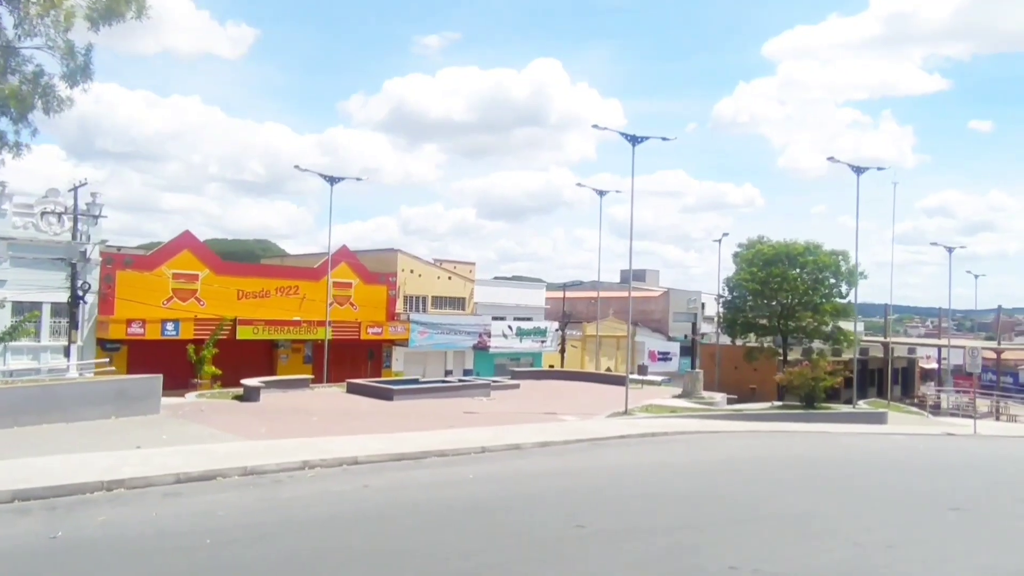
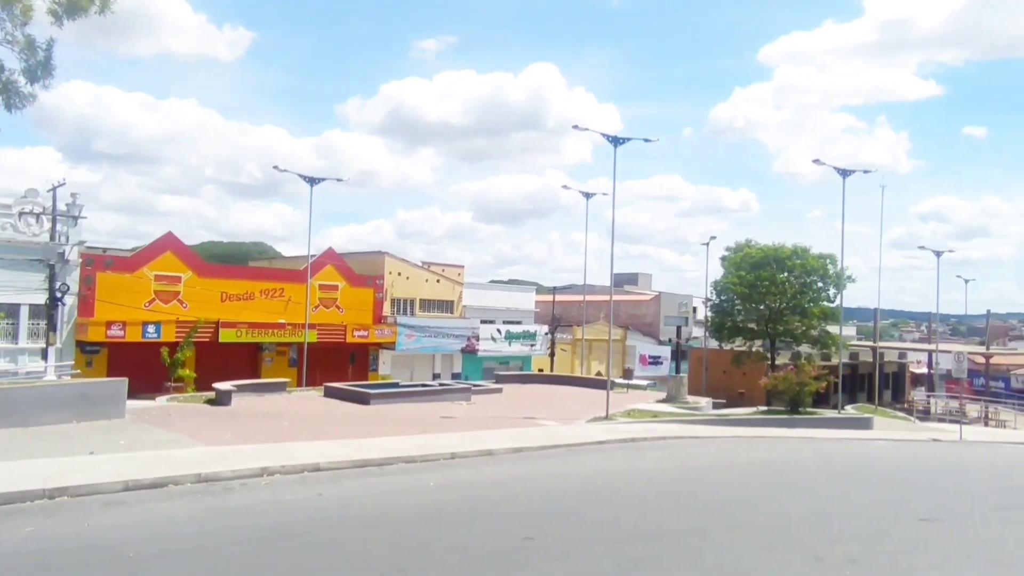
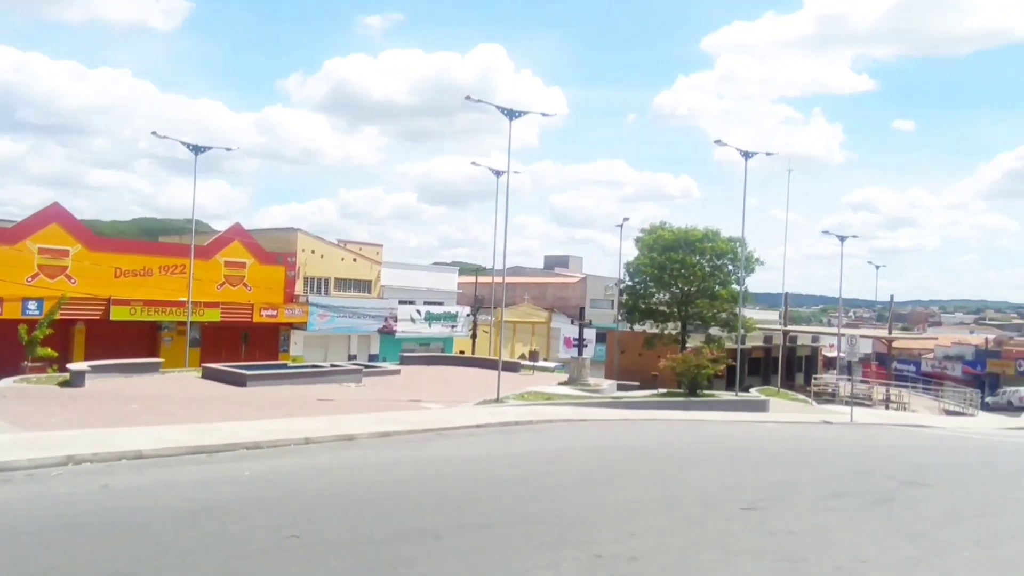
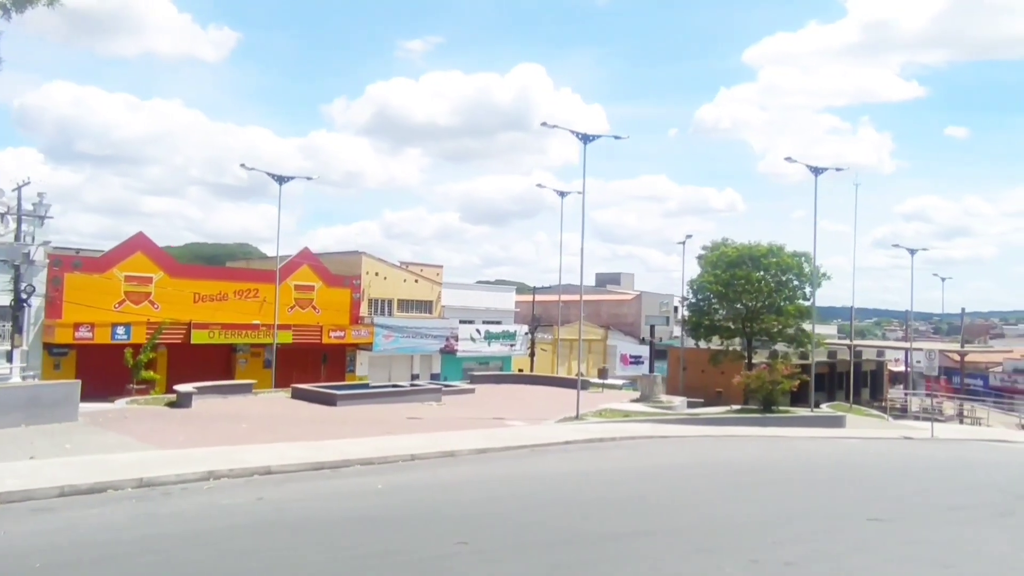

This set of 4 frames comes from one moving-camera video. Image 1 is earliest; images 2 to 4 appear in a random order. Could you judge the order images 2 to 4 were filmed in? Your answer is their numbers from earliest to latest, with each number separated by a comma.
2, 4, 3
